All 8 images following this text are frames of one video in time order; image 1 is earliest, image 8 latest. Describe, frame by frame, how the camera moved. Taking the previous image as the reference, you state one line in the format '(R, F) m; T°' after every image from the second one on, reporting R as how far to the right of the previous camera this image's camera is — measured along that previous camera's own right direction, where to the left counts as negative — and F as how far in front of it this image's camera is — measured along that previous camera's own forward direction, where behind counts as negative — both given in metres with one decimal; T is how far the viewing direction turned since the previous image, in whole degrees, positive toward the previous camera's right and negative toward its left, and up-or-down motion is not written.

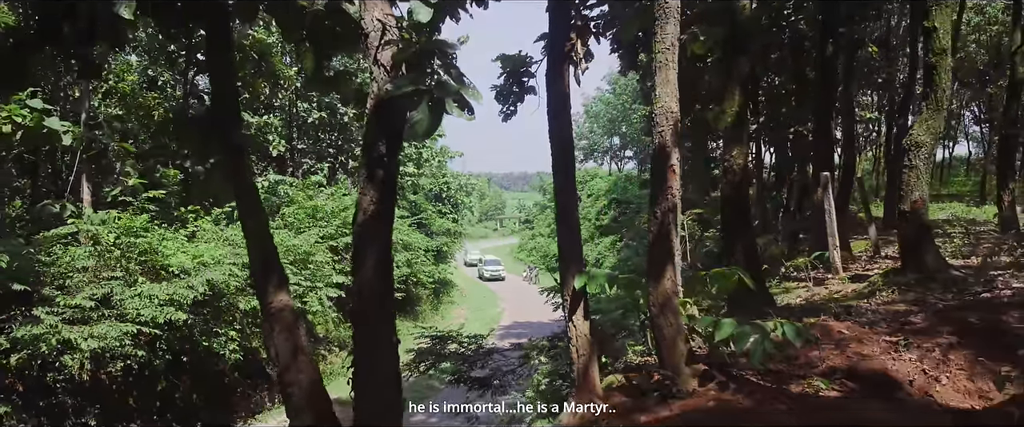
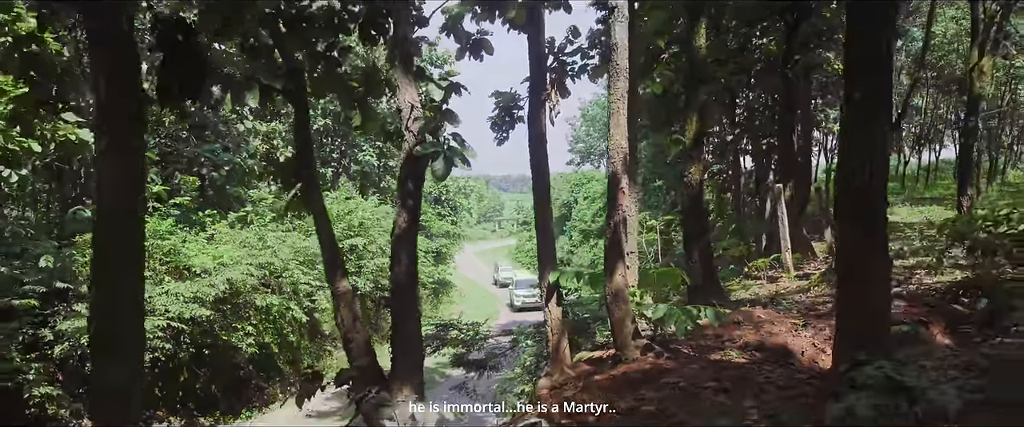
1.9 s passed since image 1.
(+0.1, -1.0) m; 0°
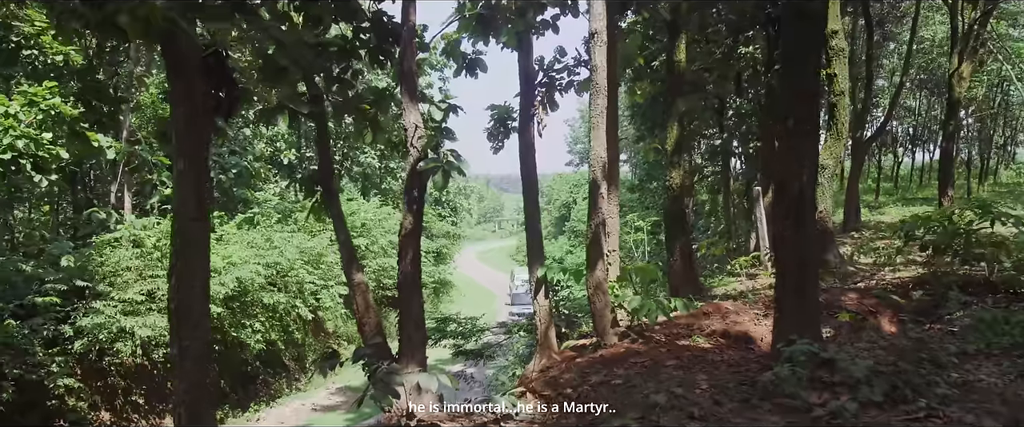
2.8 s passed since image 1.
(+0.1, -0.6) m; 0°
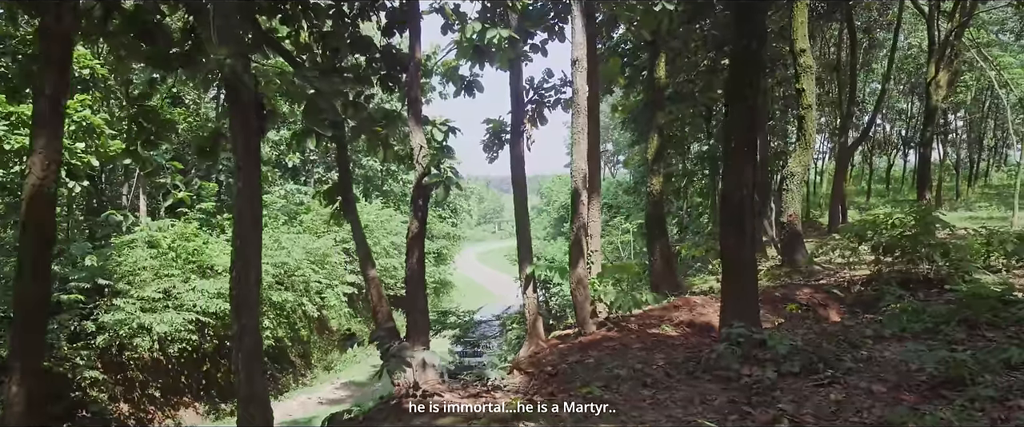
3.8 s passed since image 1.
(+0.1, -0.7) m; 0°
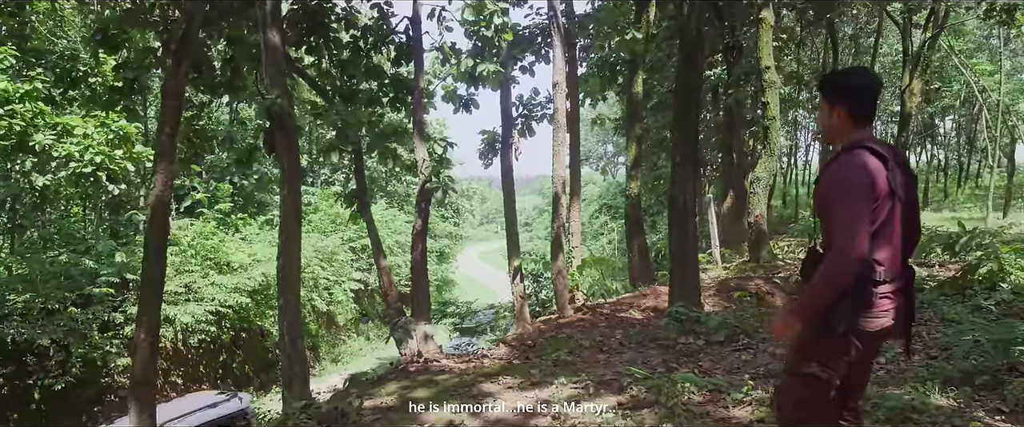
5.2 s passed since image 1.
(+0.1, -0.9) m; 0°
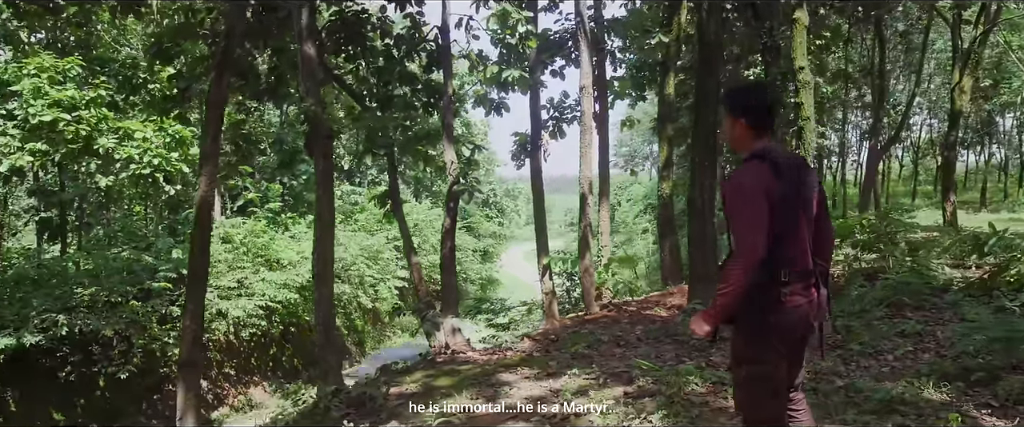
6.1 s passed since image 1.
(+0.2, -0.2) m; -4°
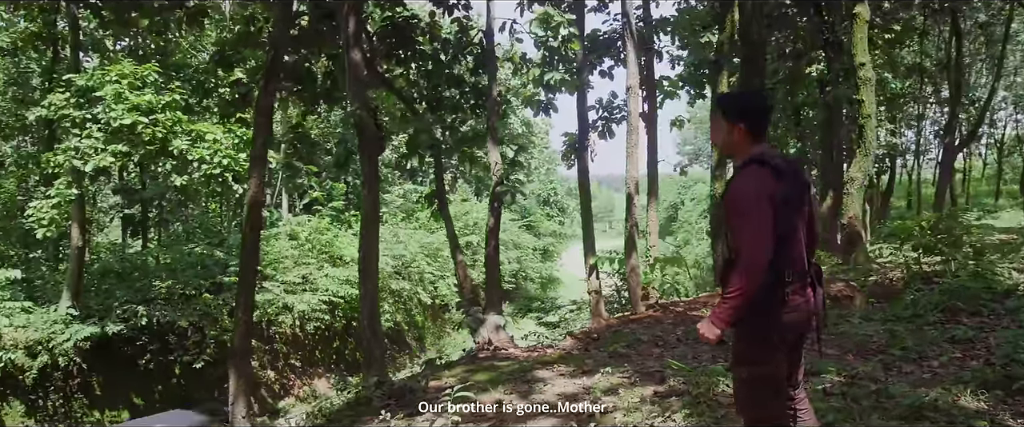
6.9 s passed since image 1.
(+0.2, -0.1) m; -6°
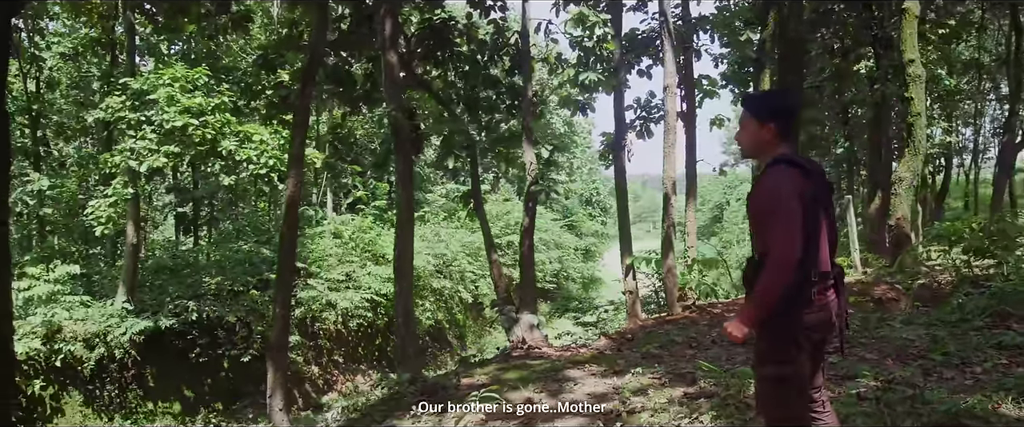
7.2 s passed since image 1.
(+0.1, 0.0) m; -4°
